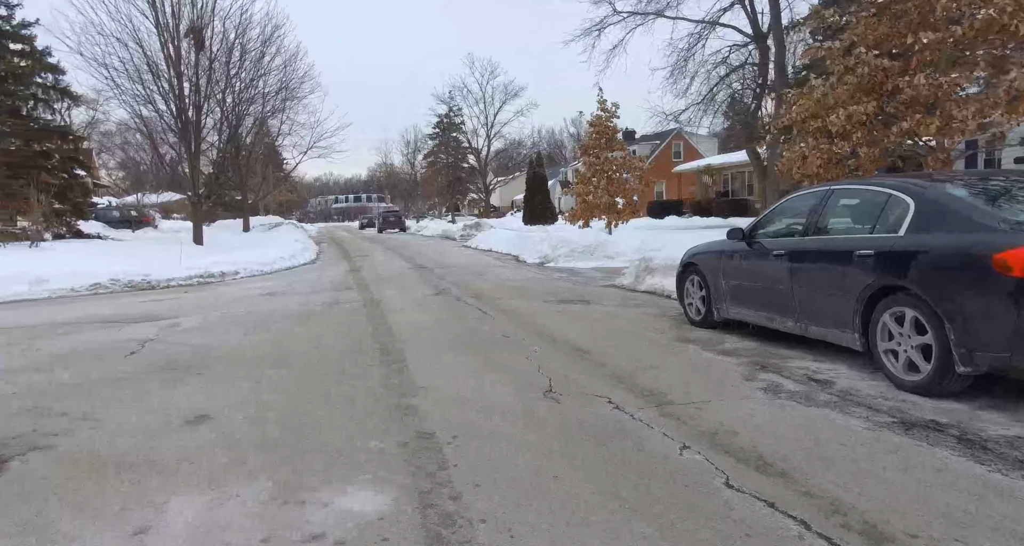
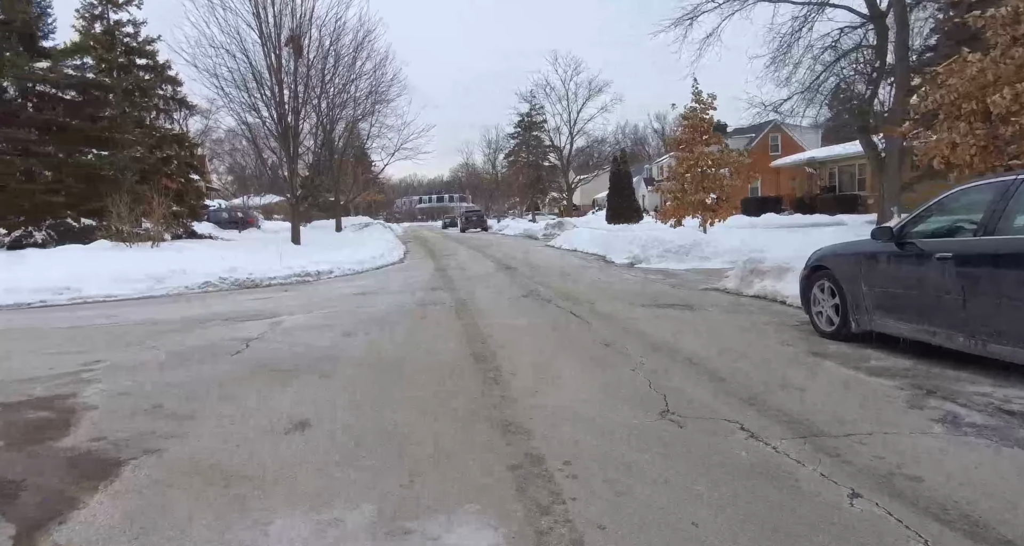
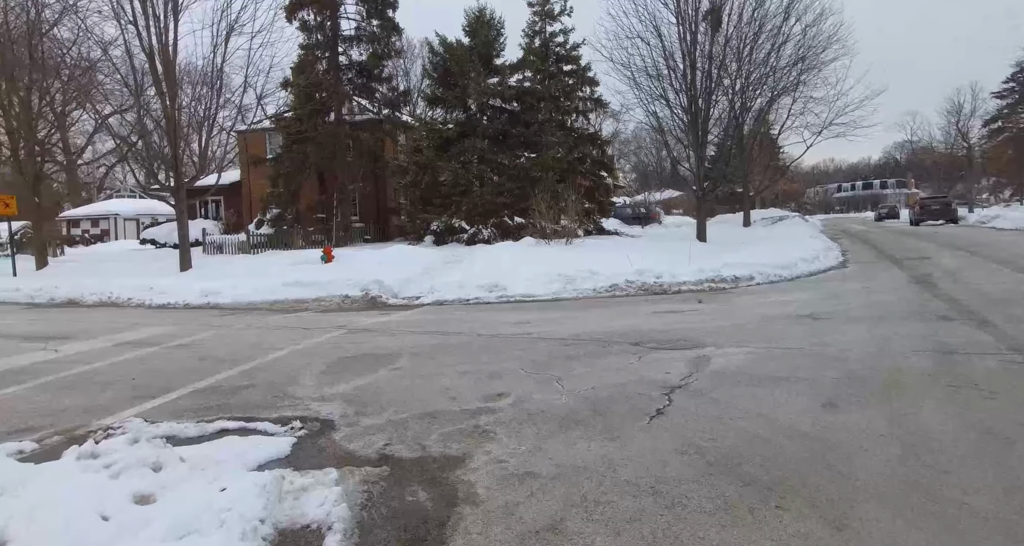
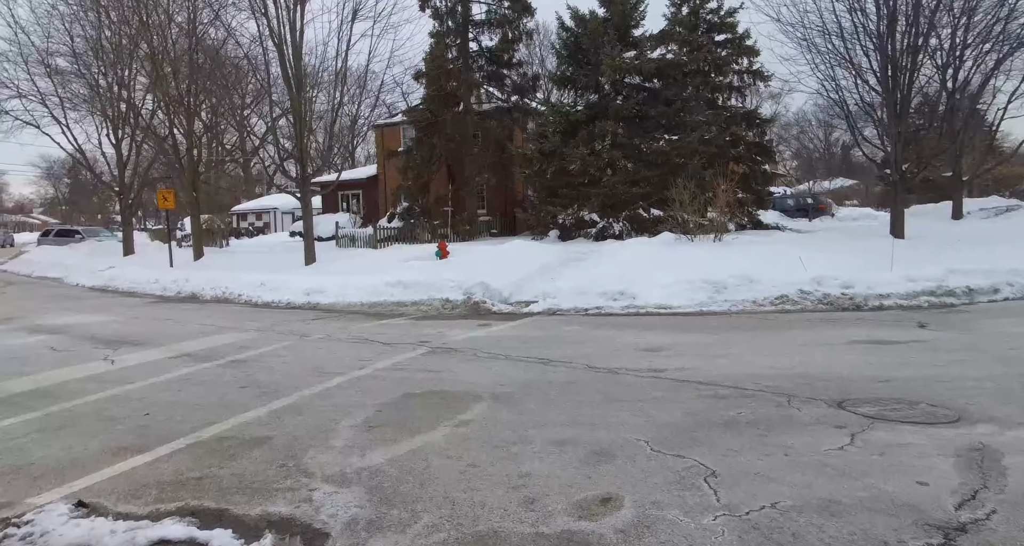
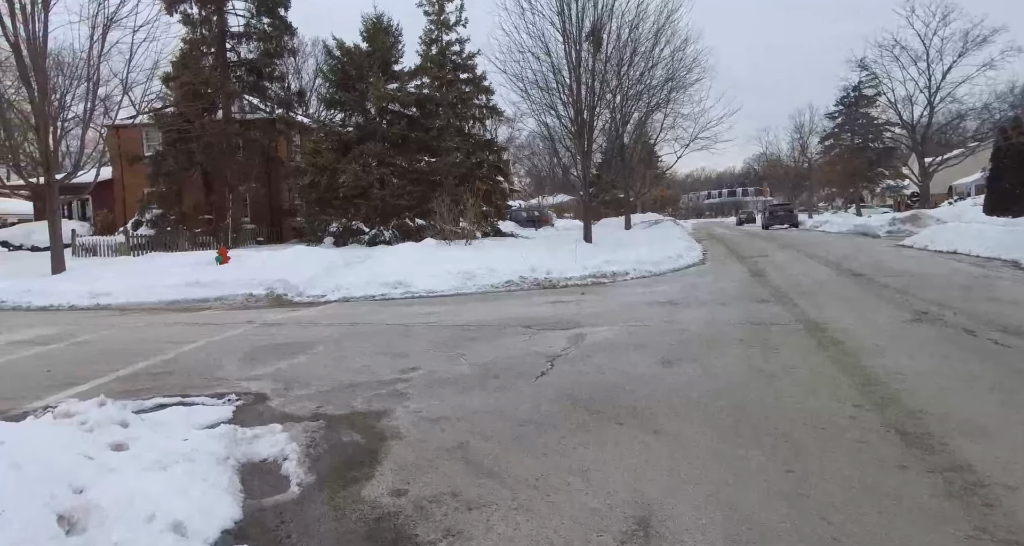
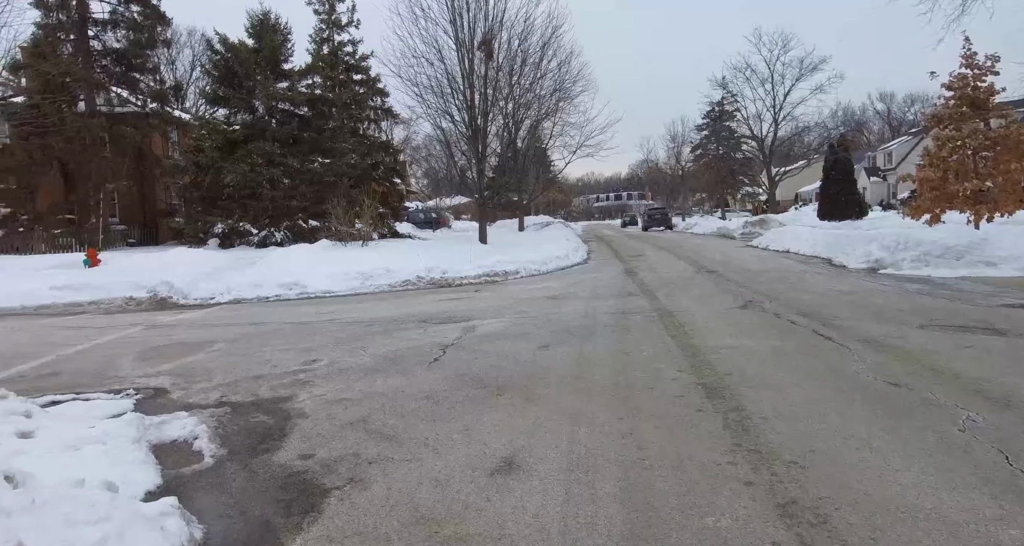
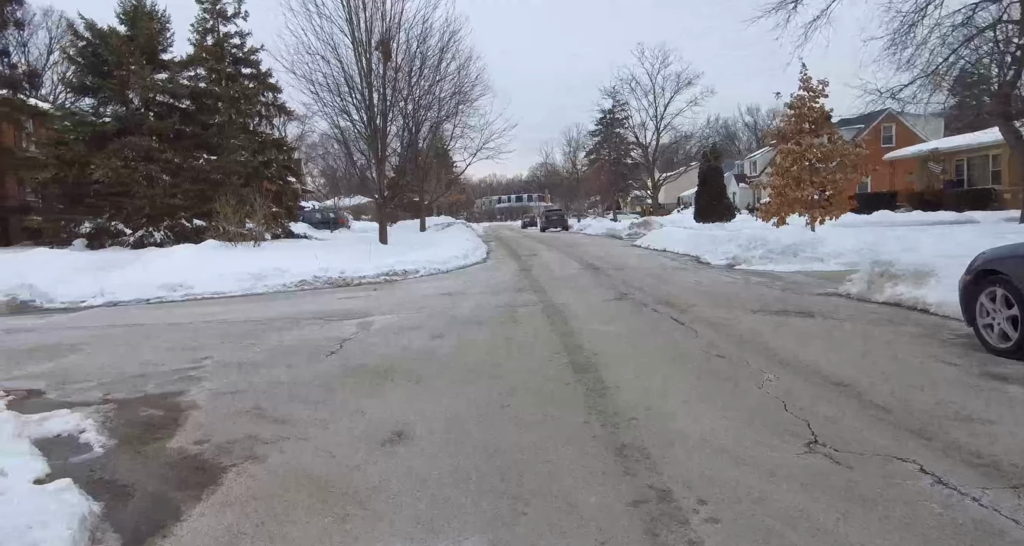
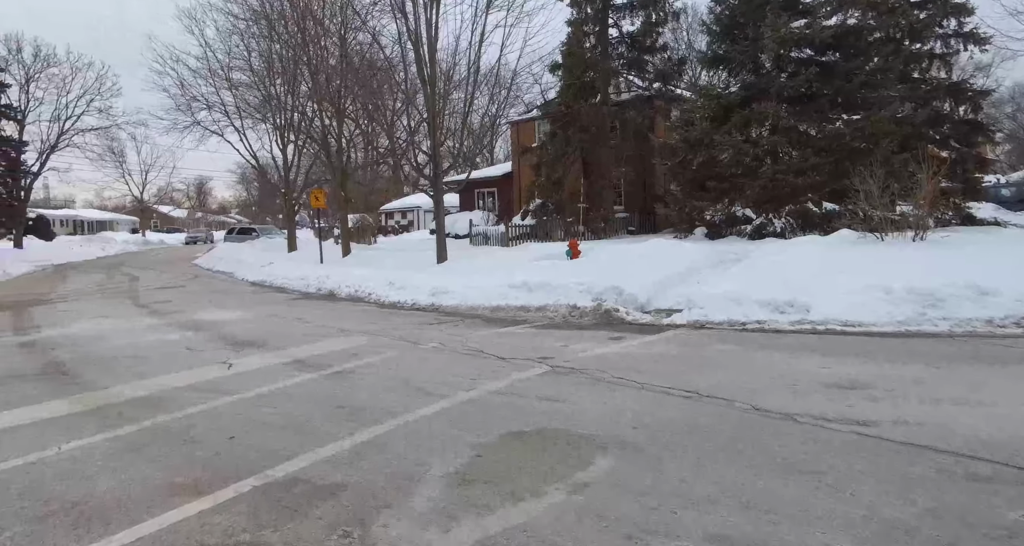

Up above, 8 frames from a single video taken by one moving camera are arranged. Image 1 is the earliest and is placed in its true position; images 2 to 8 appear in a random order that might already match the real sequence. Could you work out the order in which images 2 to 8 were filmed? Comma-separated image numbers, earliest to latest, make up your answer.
2, 7, 6, 5, 3, 4, 8
